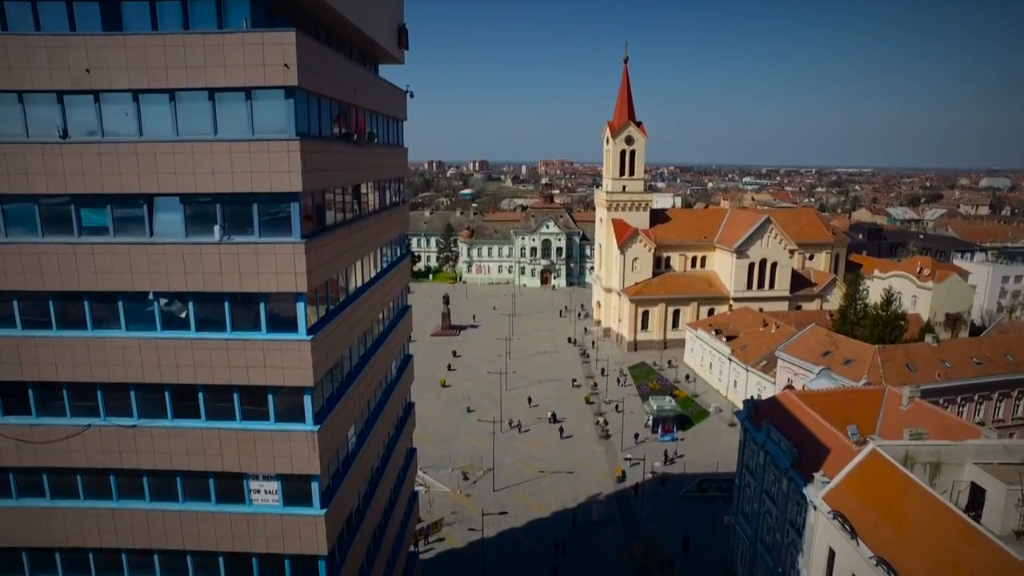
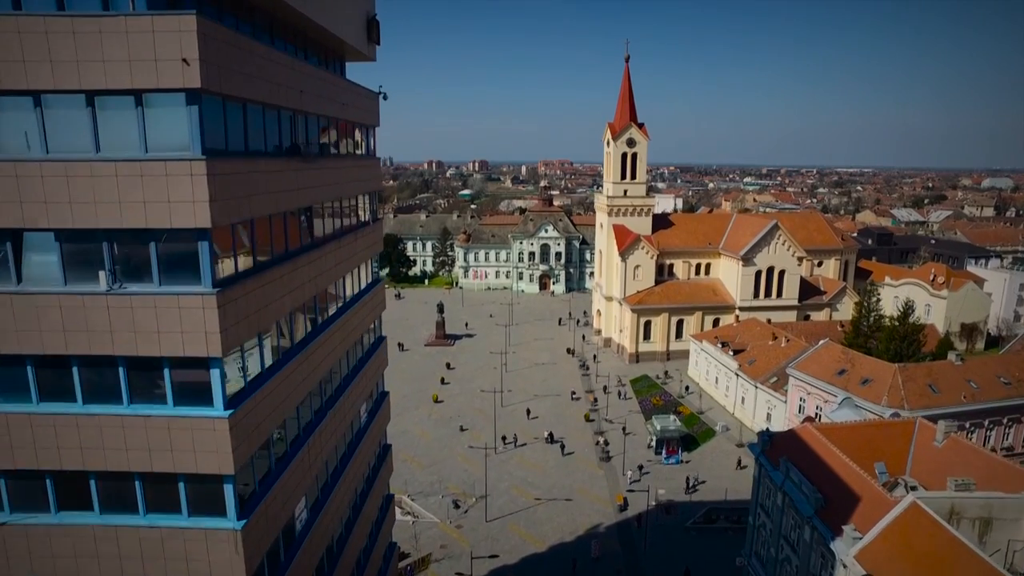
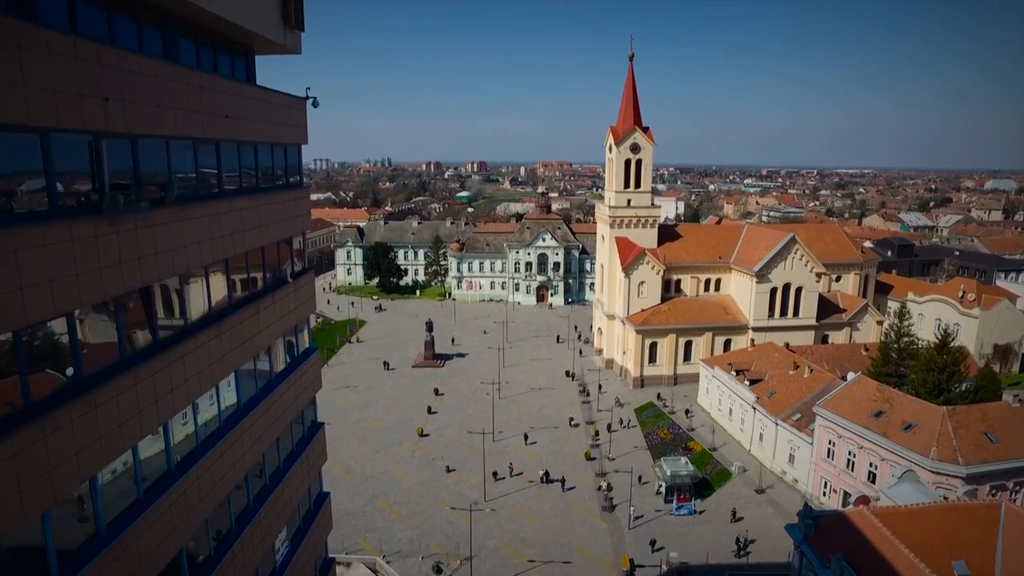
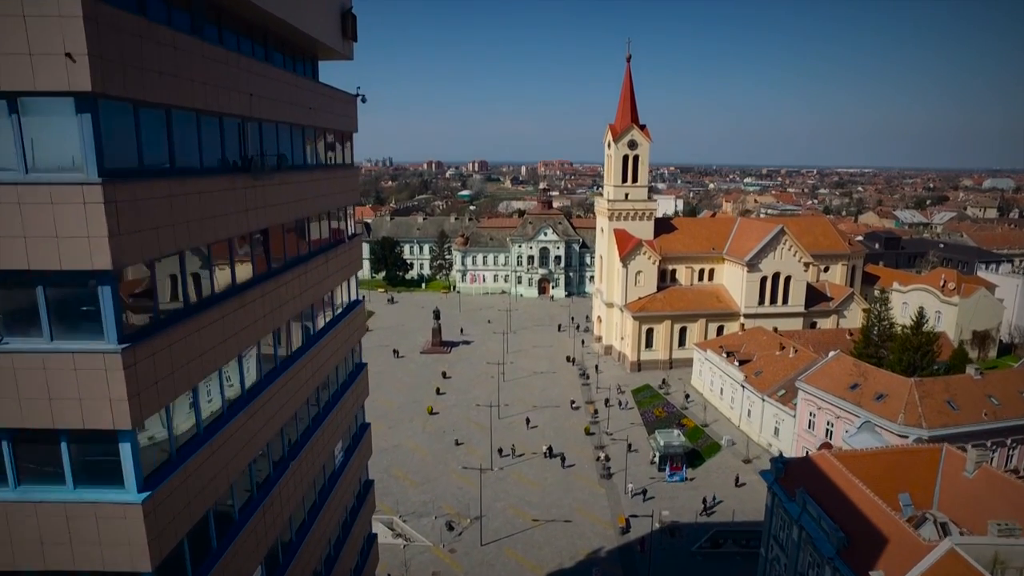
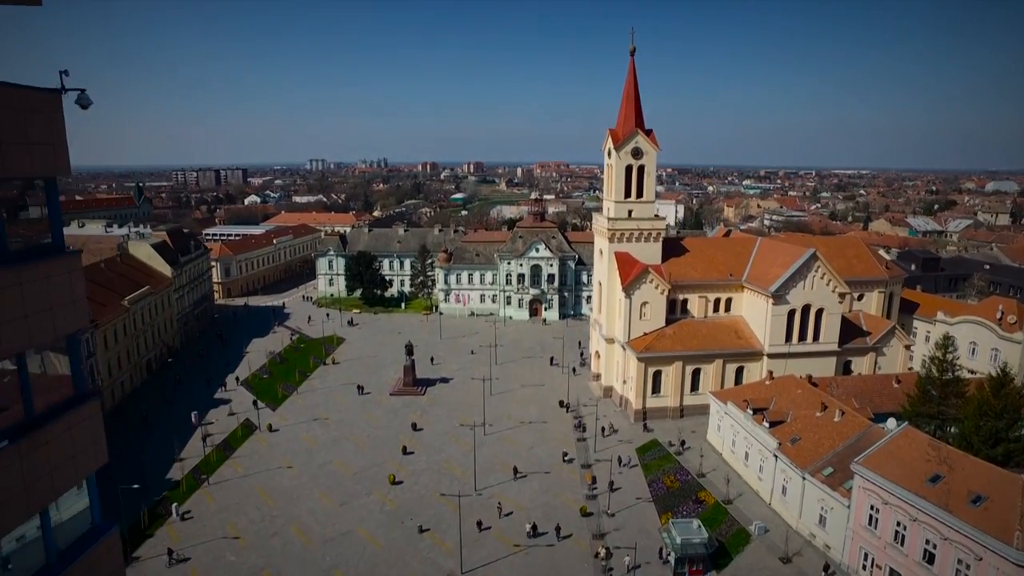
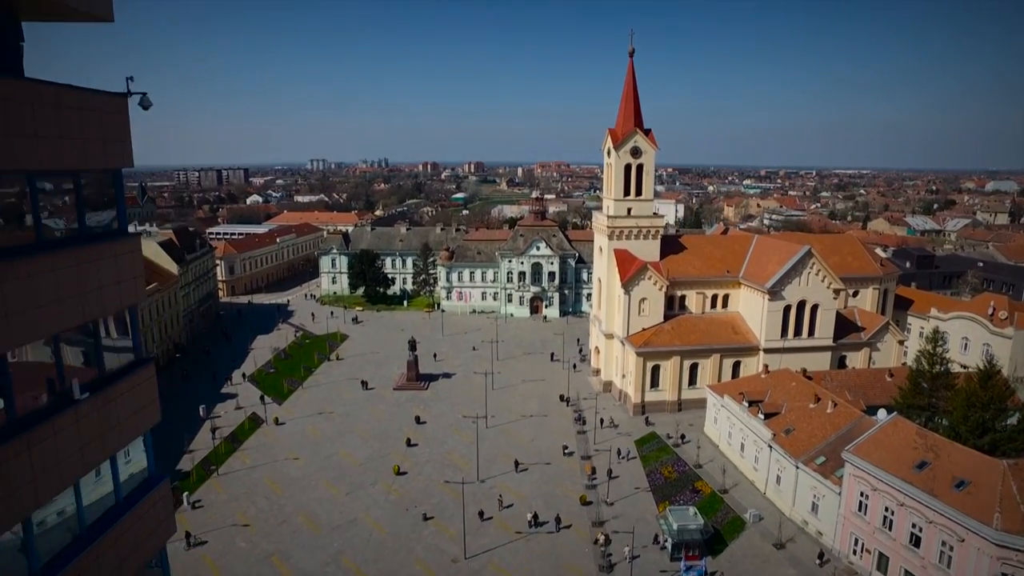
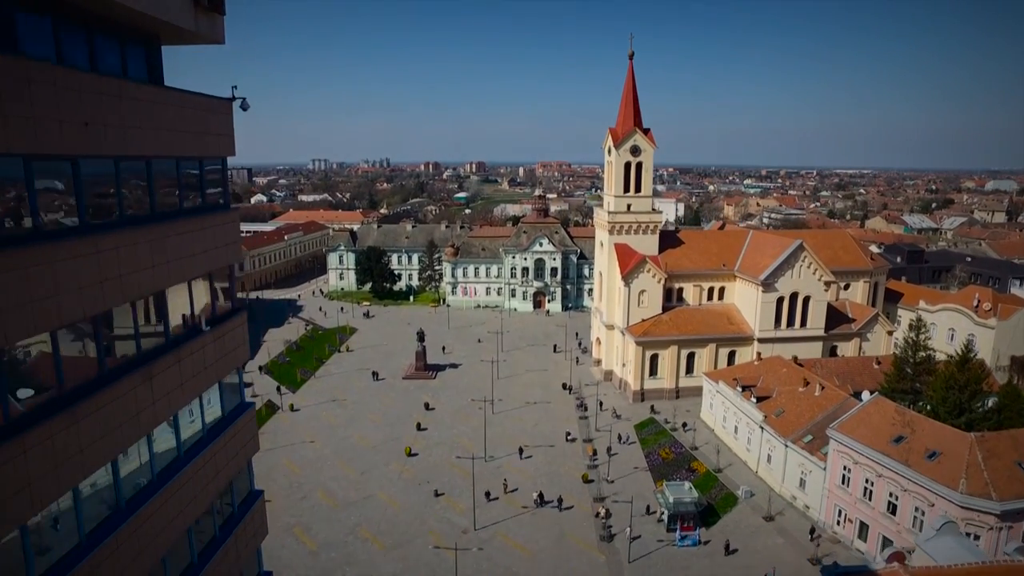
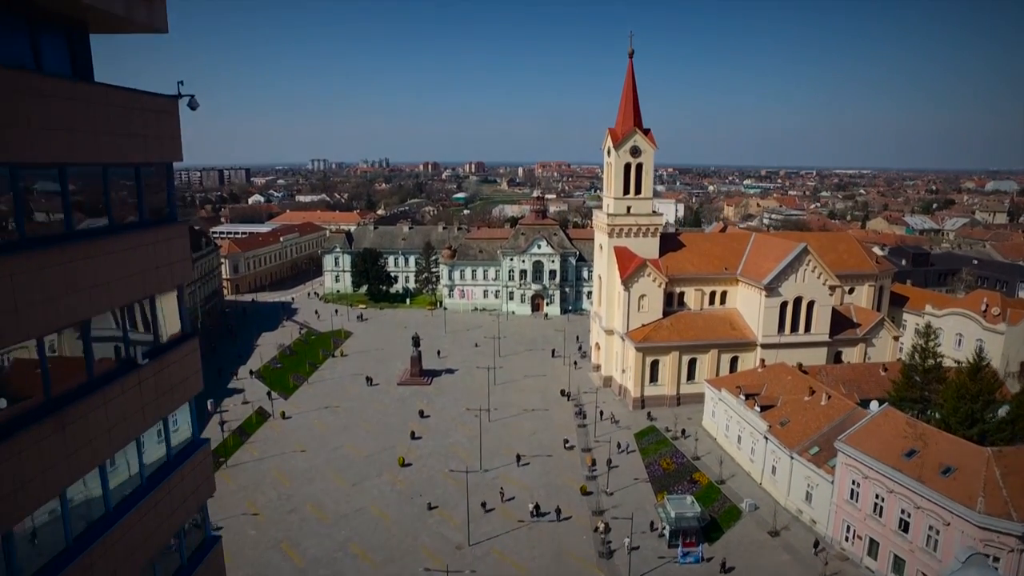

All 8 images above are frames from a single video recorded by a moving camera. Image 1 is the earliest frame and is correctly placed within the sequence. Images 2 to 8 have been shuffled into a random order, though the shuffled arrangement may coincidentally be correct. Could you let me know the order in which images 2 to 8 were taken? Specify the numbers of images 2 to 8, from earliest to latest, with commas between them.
2, 4, 3, 7, 8, 6, 5
